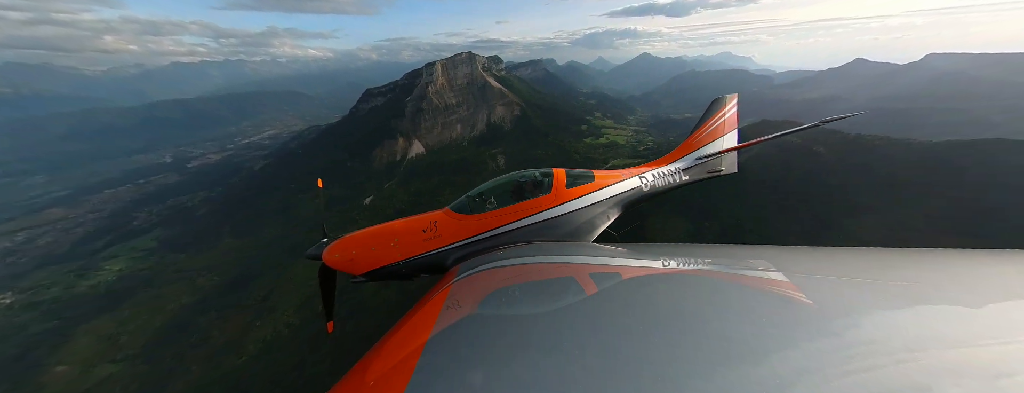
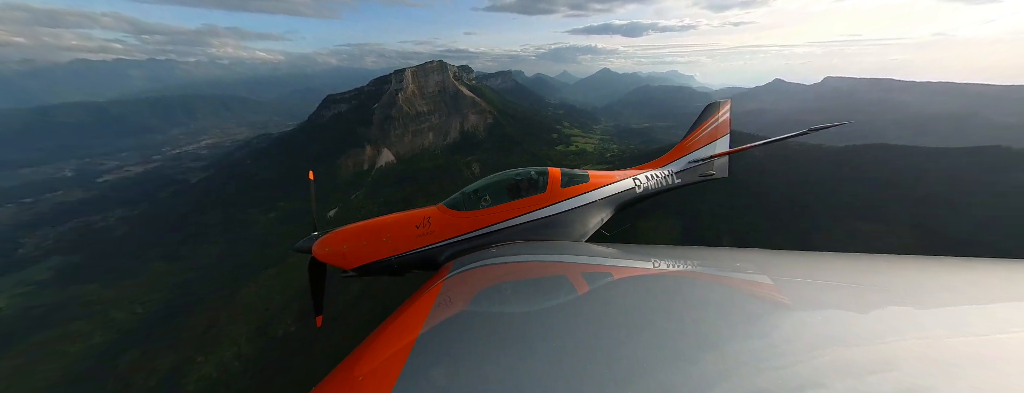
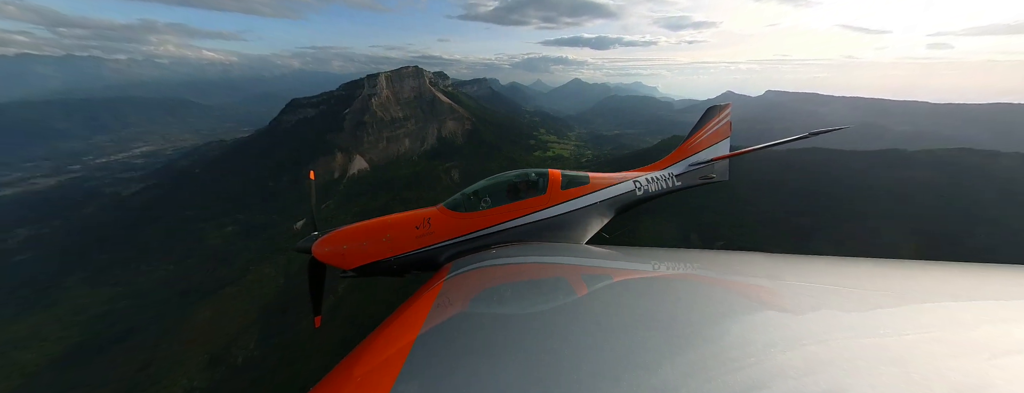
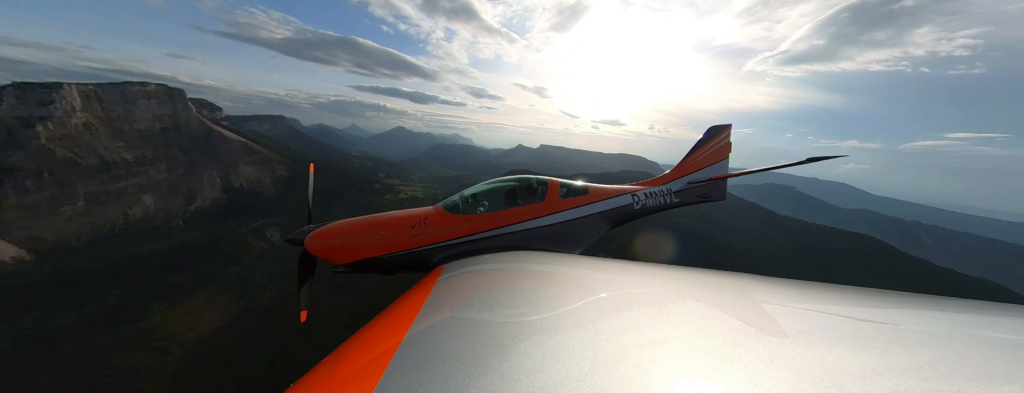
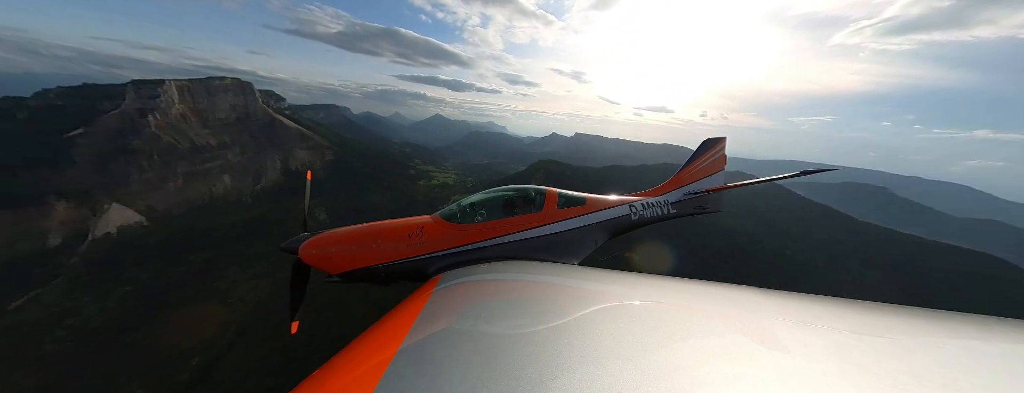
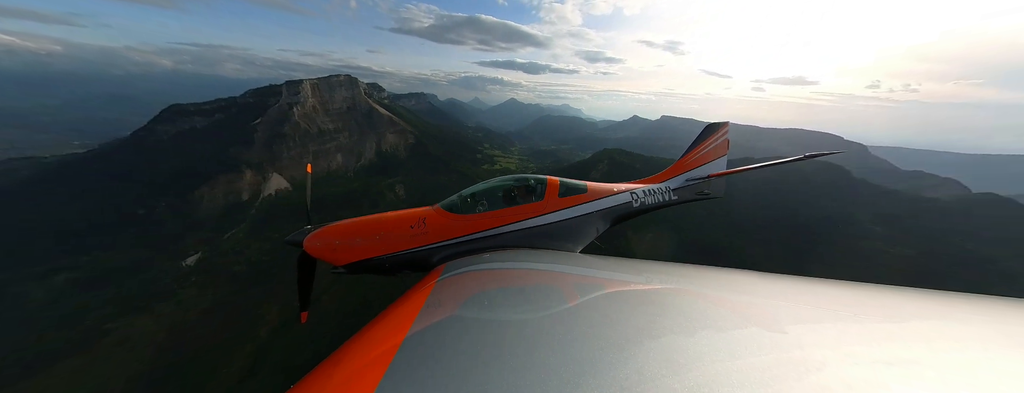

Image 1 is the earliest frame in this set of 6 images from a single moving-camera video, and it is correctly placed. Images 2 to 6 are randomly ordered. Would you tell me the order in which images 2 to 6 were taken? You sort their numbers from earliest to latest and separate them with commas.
2, 3, 6, 5, 4
